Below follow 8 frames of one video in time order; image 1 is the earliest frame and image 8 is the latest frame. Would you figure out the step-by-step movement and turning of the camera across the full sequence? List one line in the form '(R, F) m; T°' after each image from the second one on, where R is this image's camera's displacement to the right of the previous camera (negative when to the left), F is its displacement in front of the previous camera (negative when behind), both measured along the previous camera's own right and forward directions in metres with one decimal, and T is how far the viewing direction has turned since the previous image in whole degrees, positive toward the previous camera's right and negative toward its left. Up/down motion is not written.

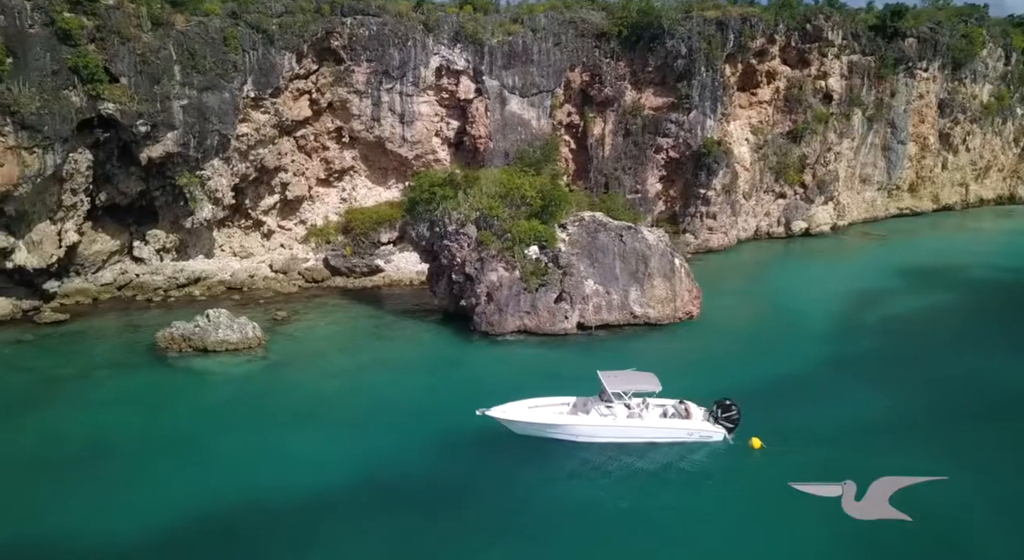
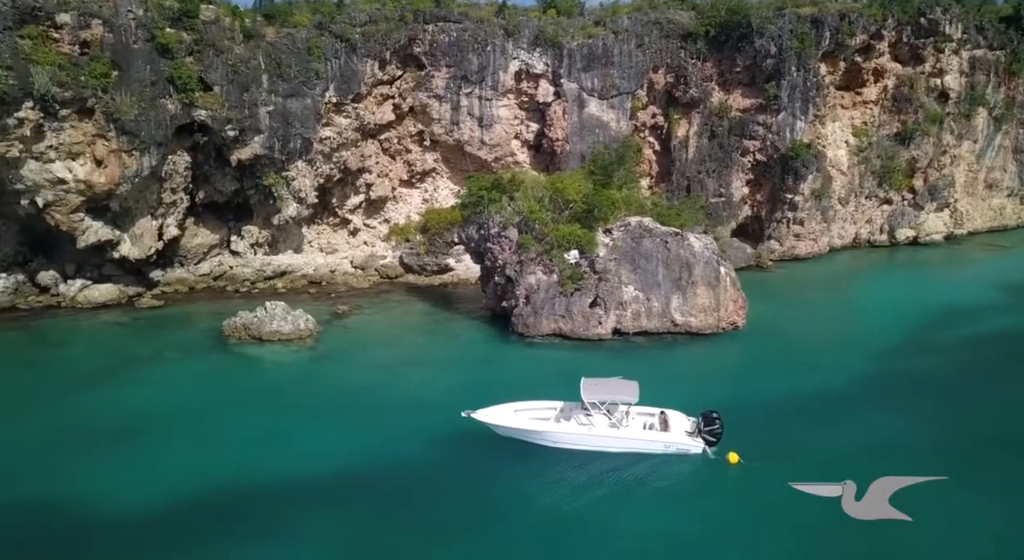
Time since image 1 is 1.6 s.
(+1.7, 0.0) m; -9°
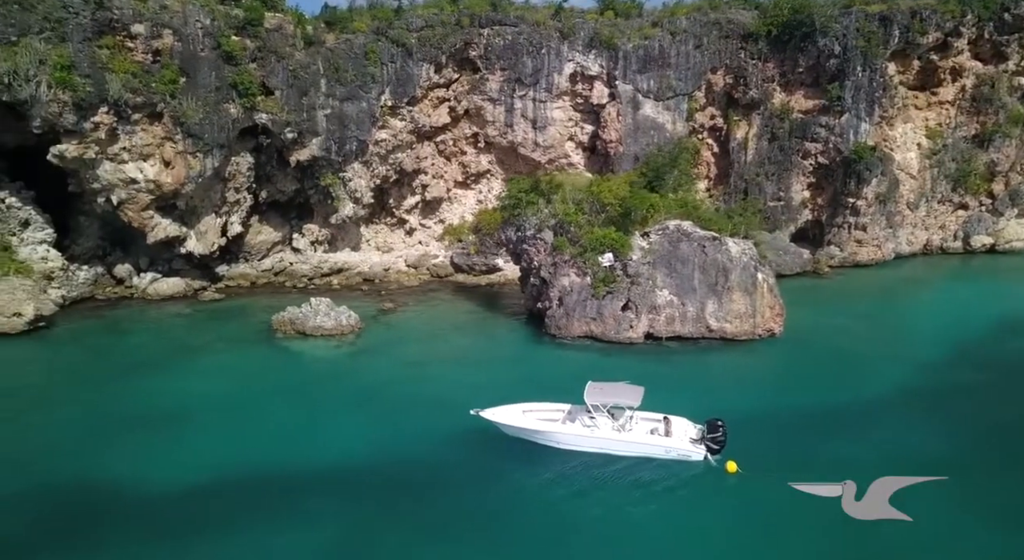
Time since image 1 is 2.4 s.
(+0.8, -0.2) m; -5°
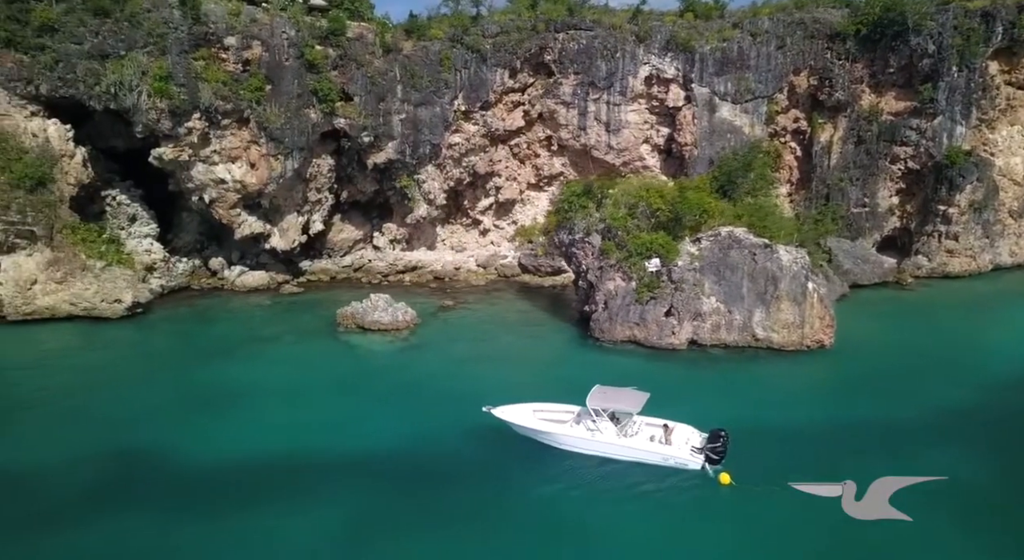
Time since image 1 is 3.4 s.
(+1.1, -0.4) m; -7°
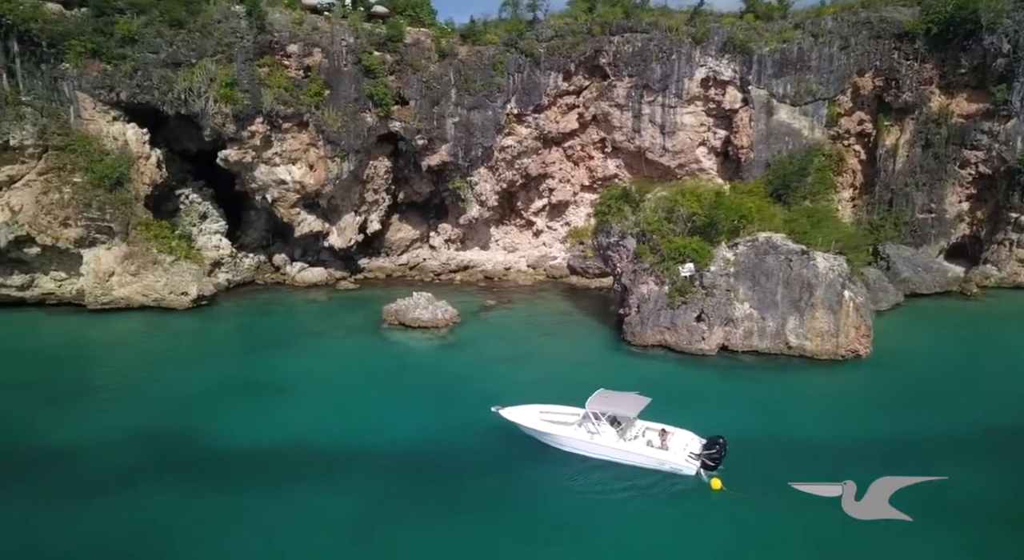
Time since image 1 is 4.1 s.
(+0.9, -0.4) m; -6°
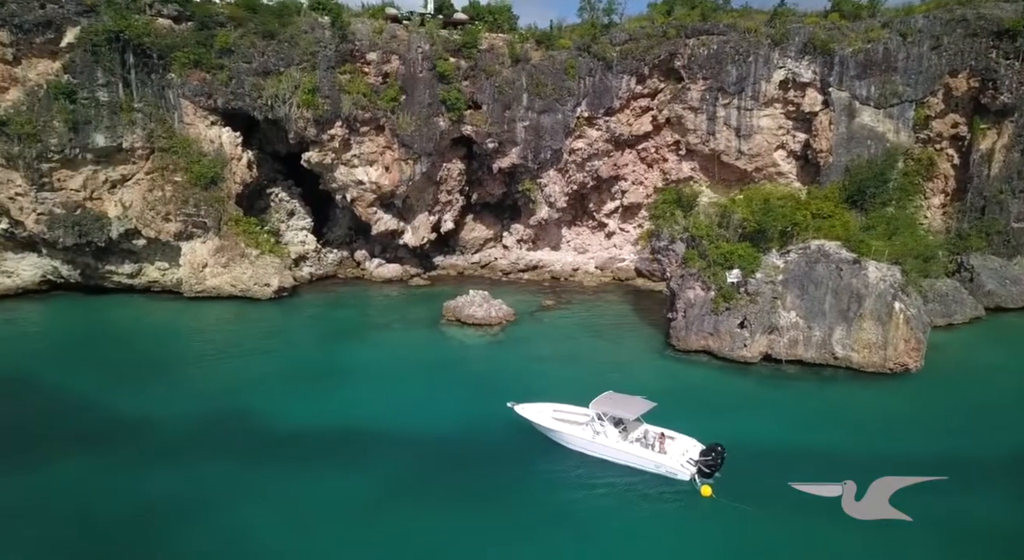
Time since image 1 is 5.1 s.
(+1.1, -0.6) m; -7°
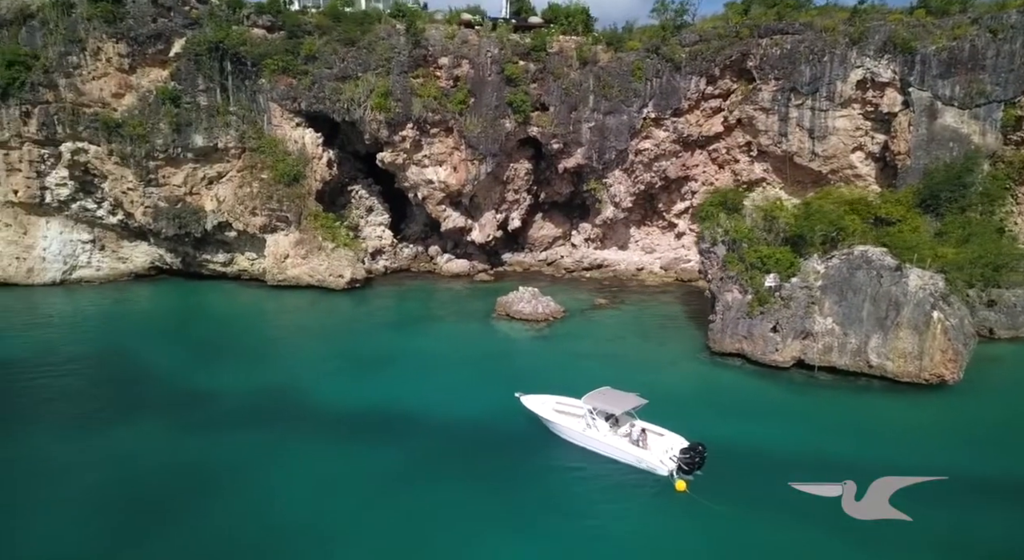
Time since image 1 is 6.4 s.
(+1.3, -0.9) m; -7°
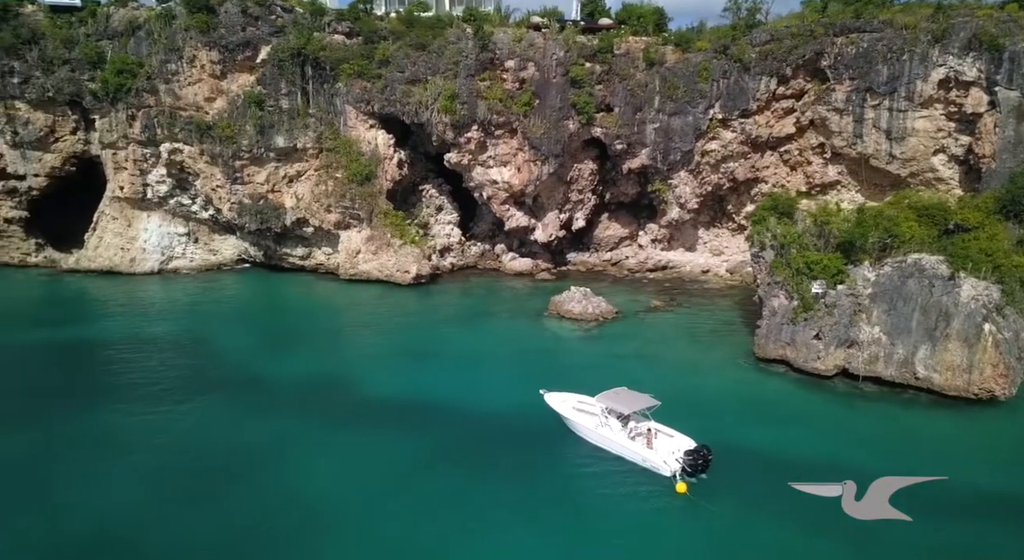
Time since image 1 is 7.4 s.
(+0.9, -0.7) m; -7°
